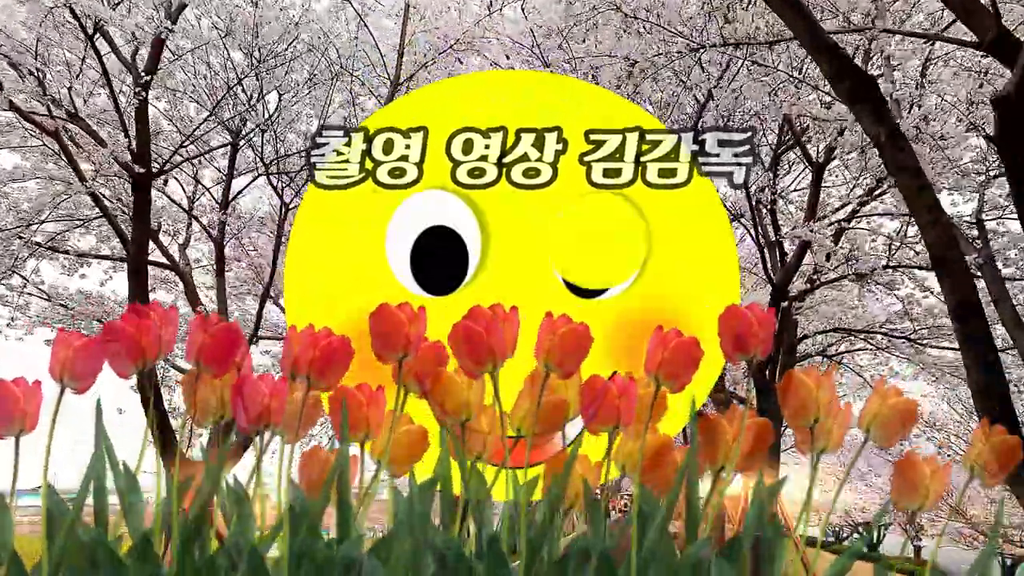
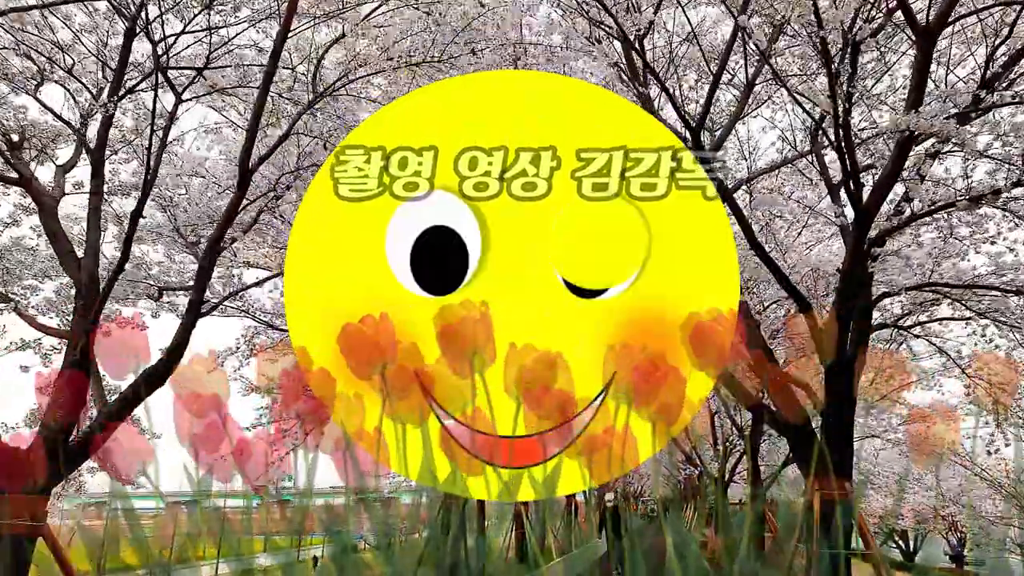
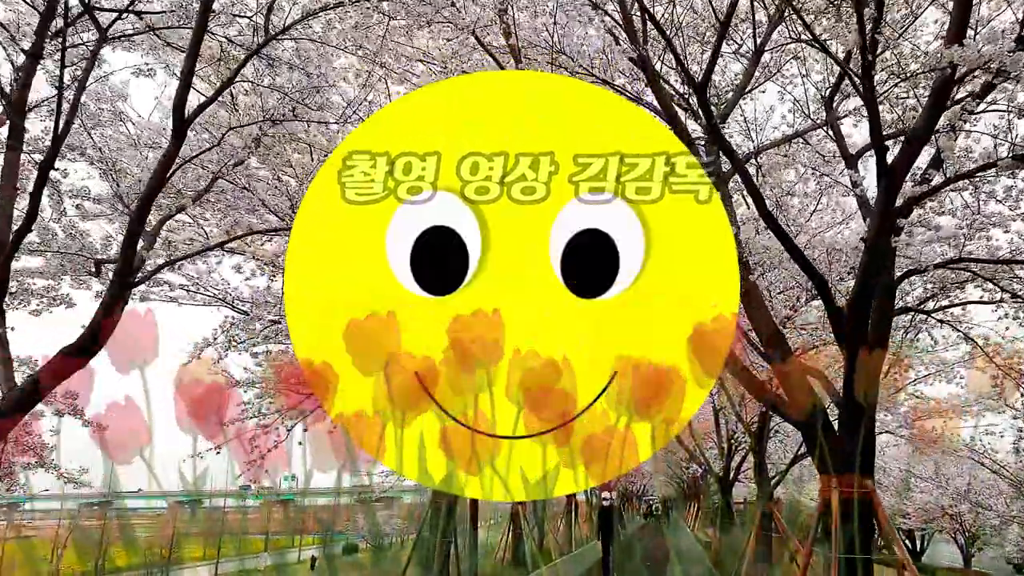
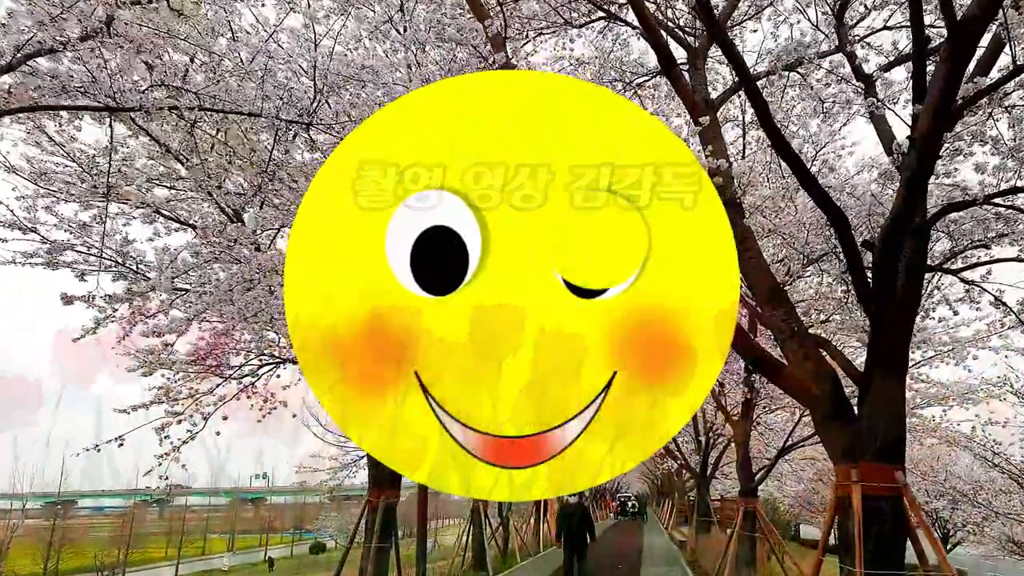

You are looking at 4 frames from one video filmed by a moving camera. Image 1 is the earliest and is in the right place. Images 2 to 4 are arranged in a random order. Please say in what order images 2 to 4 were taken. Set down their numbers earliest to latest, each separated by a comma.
2, 3, 4
